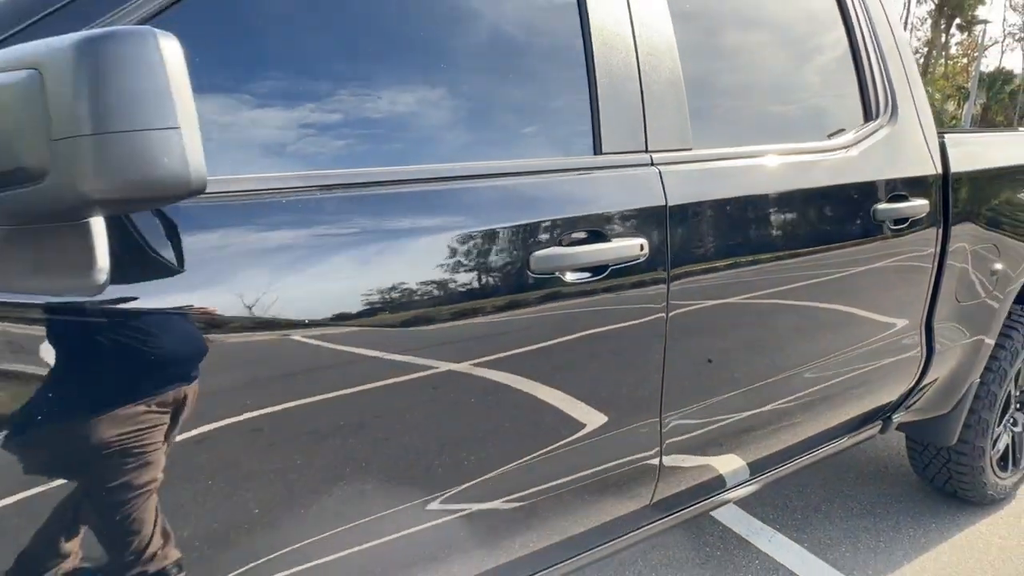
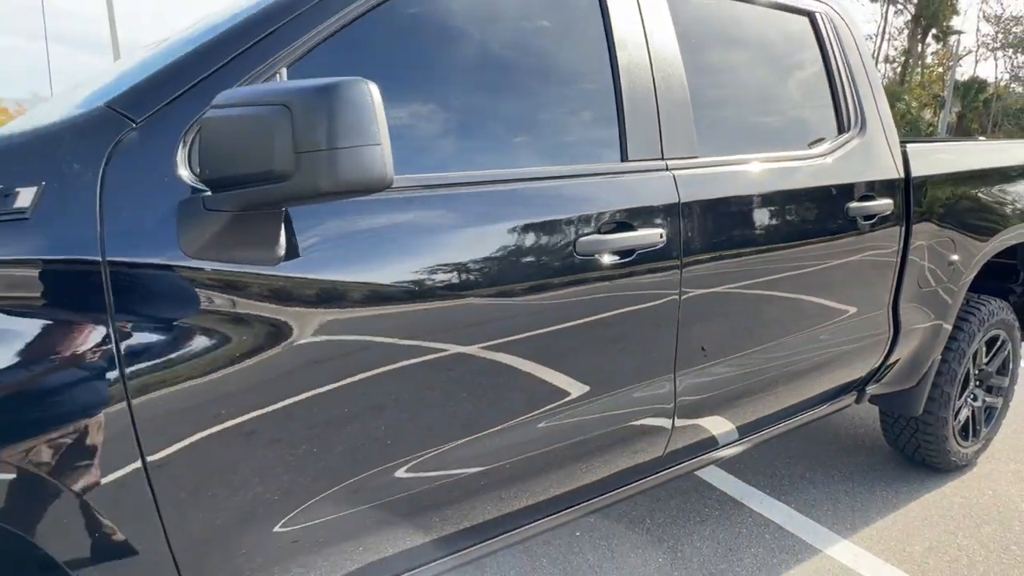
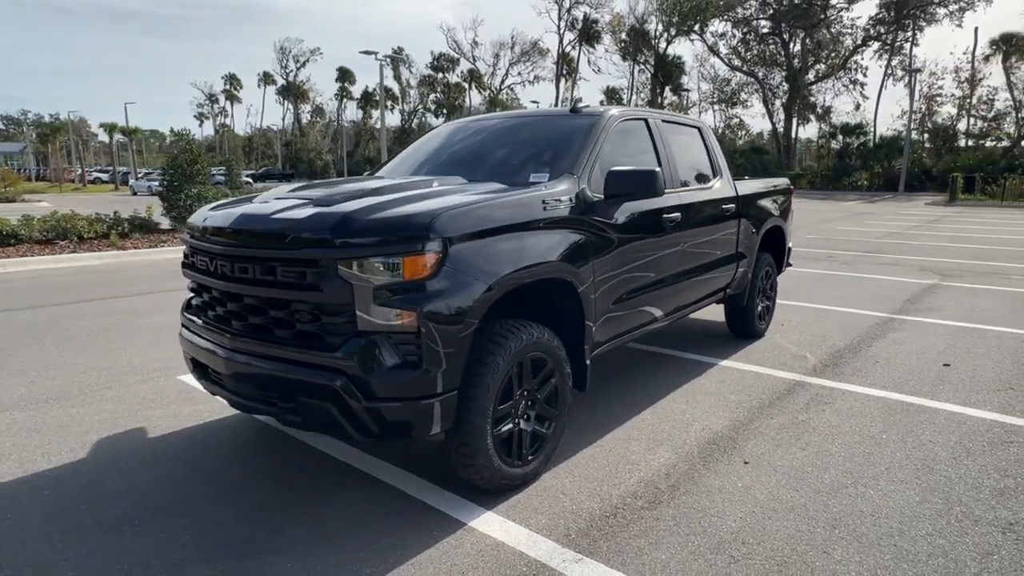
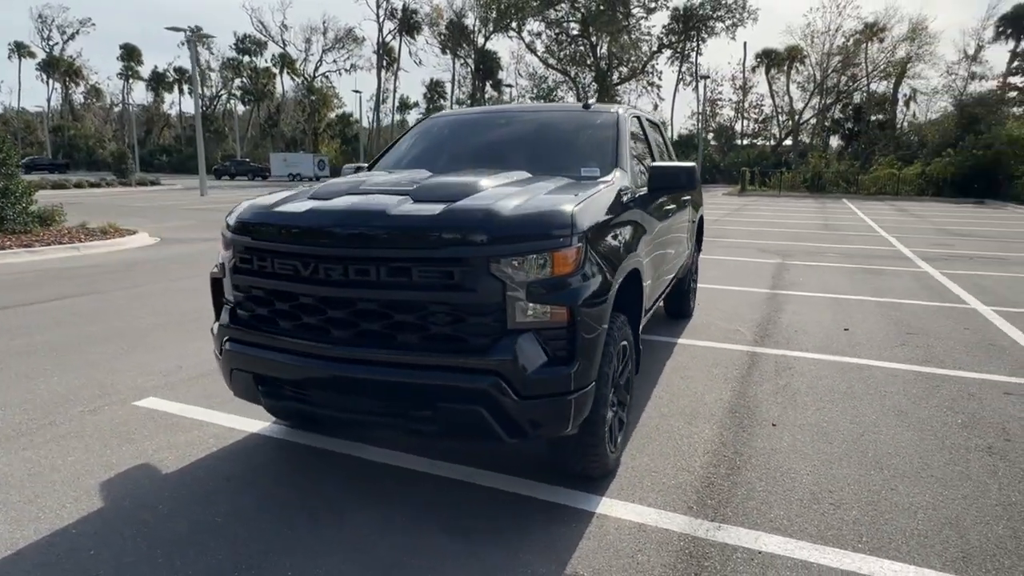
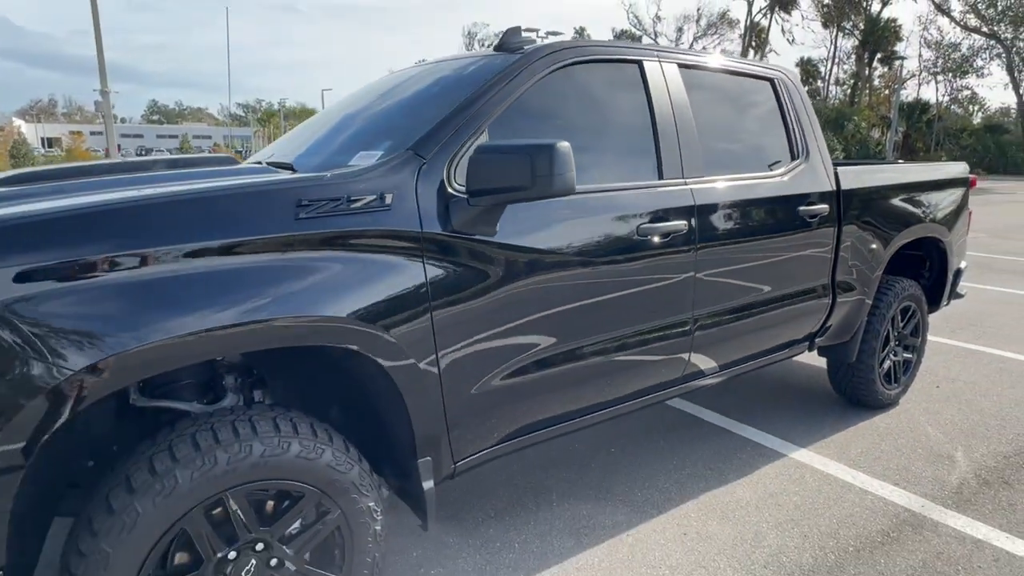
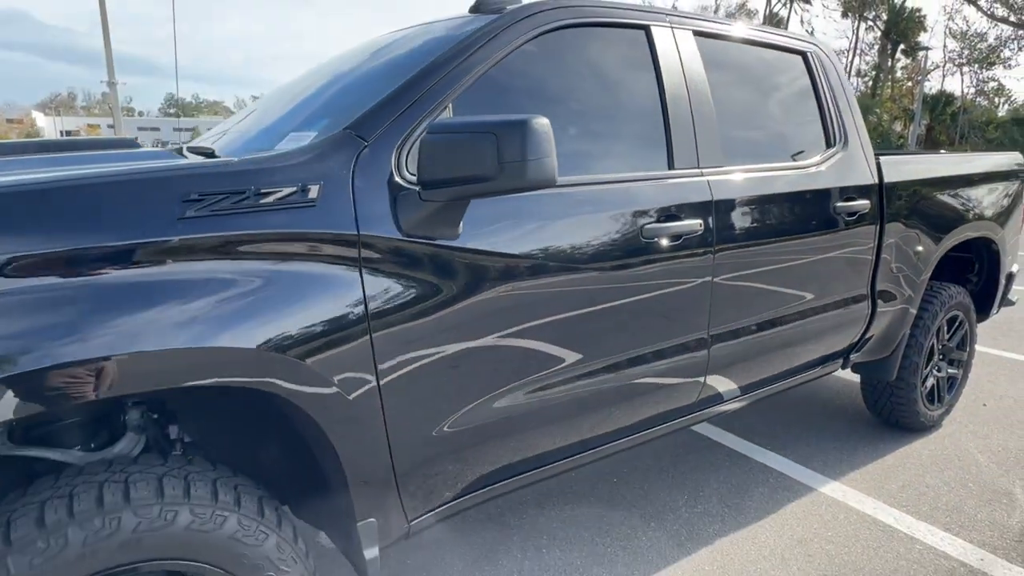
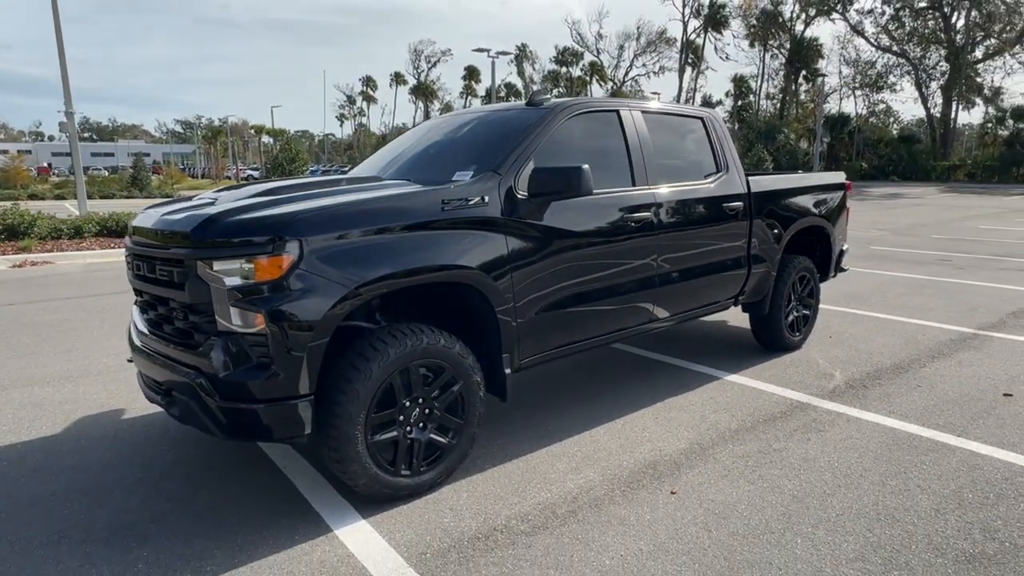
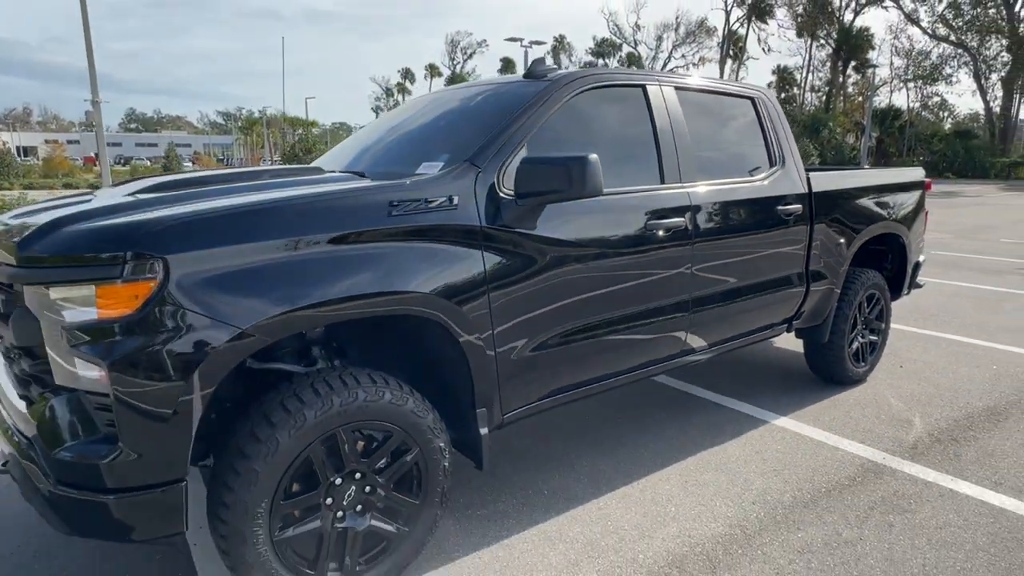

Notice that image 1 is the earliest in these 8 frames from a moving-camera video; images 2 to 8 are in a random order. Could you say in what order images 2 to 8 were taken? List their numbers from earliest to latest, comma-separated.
2, 6, 5, 8, 7, 3, 4
